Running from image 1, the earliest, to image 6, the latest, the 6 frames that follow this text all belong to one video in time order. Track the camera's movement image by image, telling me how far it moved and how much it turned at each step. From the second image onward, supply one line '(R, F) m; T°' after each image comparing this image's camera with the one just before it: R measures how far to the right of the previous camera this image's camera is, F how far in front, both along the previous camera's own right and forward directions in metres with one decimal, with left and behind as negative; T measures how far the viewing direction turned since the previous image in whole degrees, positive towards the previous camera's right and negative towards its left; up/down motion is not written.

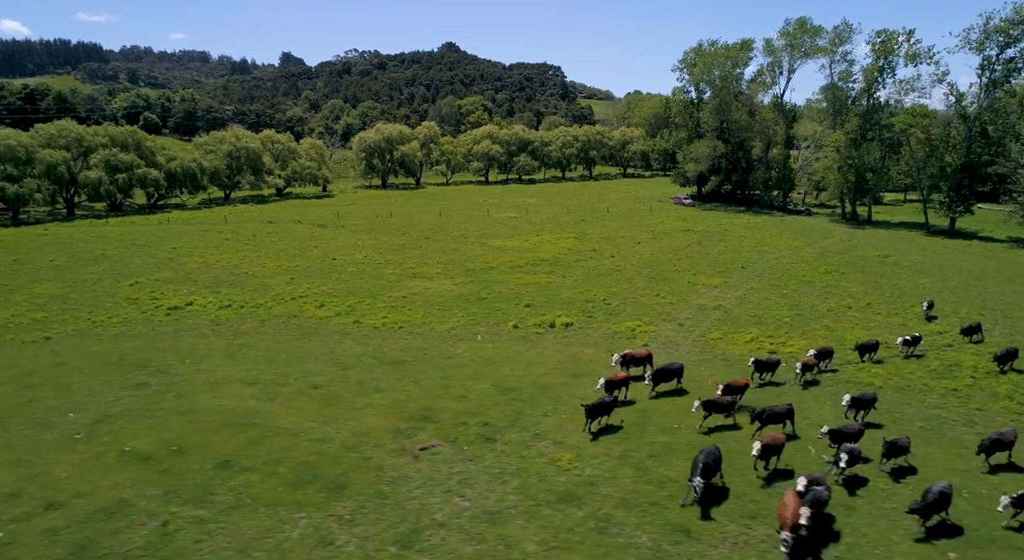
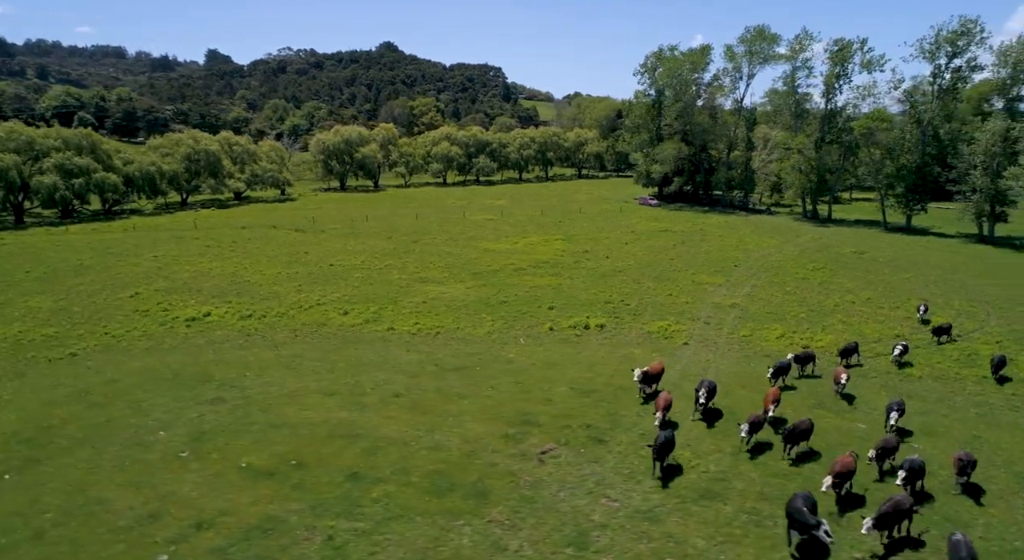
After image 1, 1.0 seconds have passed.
(-3.9, -0.2) m; +5°
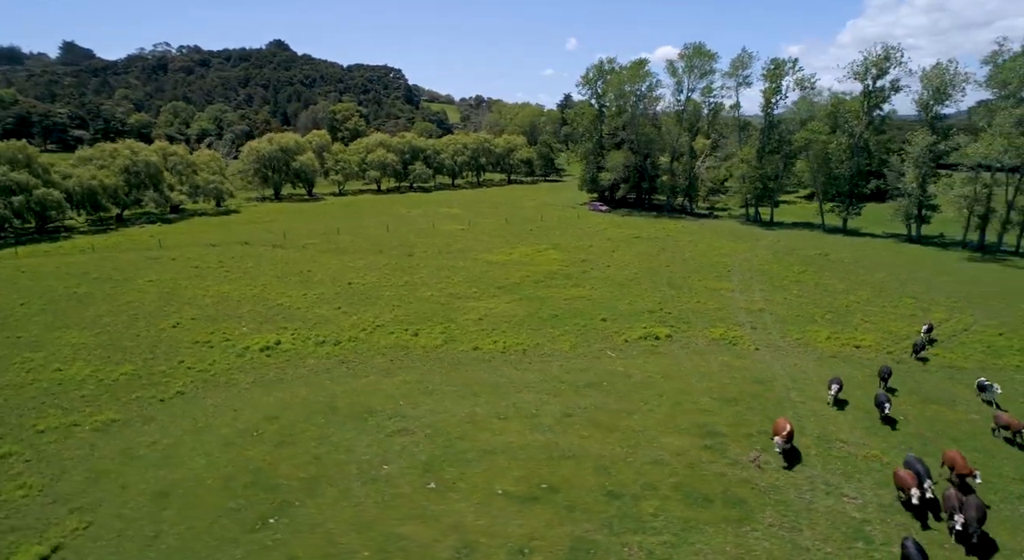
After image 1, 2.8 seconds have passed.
(-7.6, -0.7) m; +8°
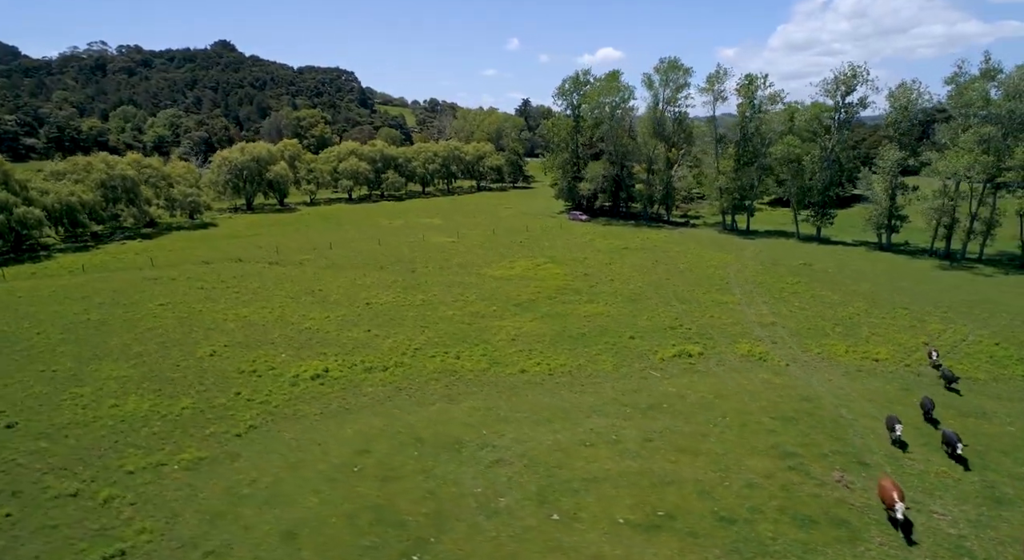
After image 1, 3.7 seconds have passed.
(-4.0, -0.8) m; +4°
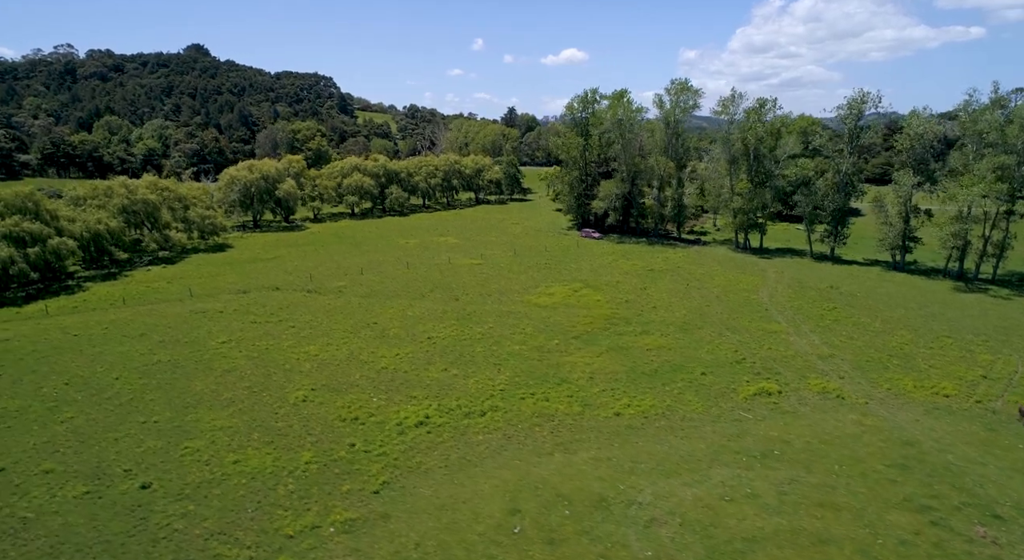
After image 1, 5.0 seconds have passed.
(-5.3, -0.7) m; +2°
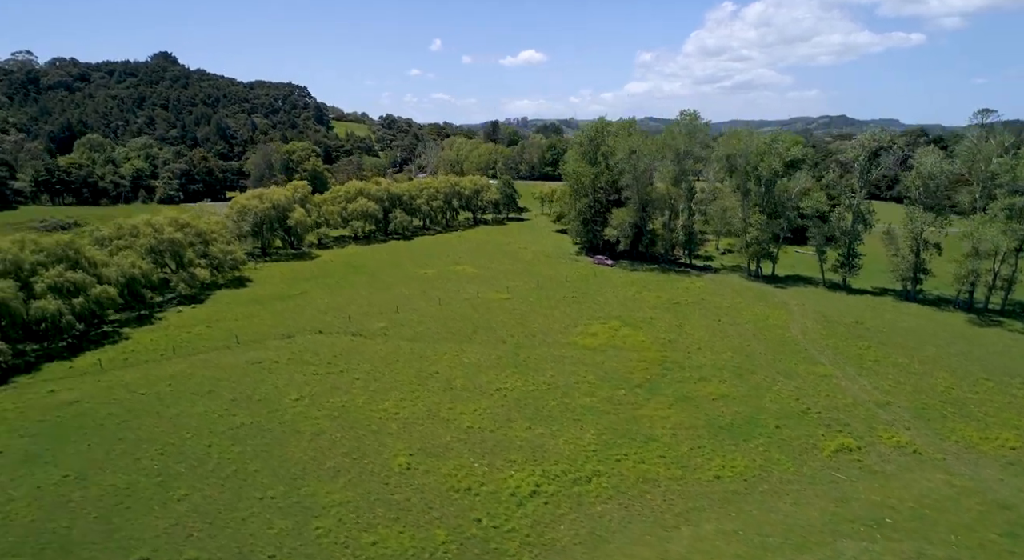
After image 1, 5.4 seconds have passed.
(-6.1, -1.0) m; +2°
